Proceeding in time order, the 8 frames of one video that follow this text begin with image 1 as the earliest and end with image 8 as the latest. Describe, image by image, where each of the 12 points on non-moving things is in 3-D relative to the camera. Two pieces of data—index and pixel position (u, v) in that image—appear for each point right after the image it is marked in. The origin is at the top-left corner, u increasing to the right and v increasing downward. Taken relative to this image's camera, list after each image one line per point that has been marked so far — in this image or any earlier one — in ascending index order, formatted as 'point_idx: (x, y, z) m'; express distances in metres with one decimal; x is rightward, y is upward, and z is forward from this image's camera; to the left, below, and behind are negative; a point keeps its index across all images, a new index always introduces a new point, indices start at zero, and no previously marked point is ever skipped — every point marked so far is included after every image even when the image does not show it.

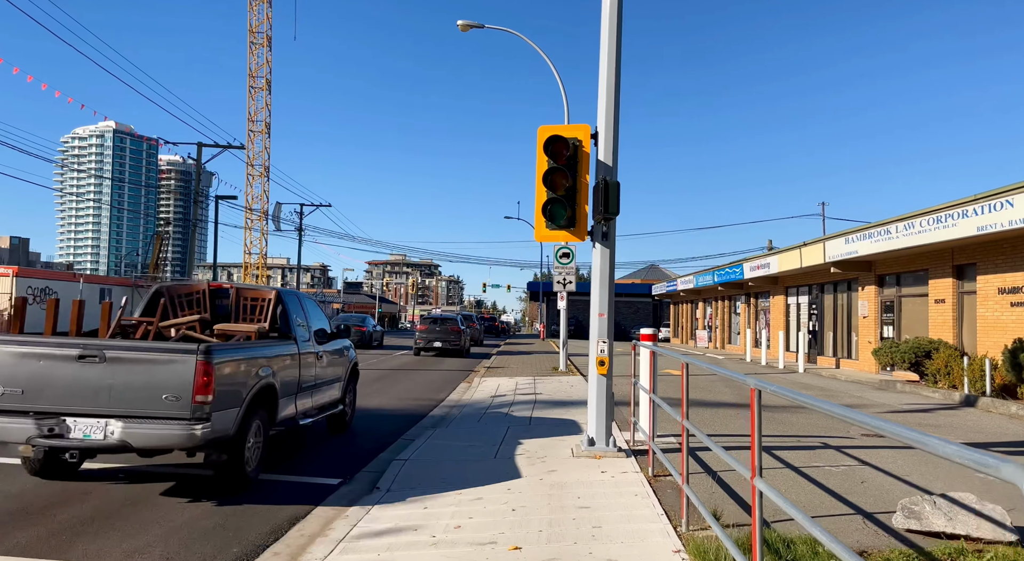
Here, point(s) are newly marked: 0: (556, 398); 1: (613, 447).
0: (+0.8, -2.2, +13.4) m
1: (+1.1, -1.9, +7.9) m
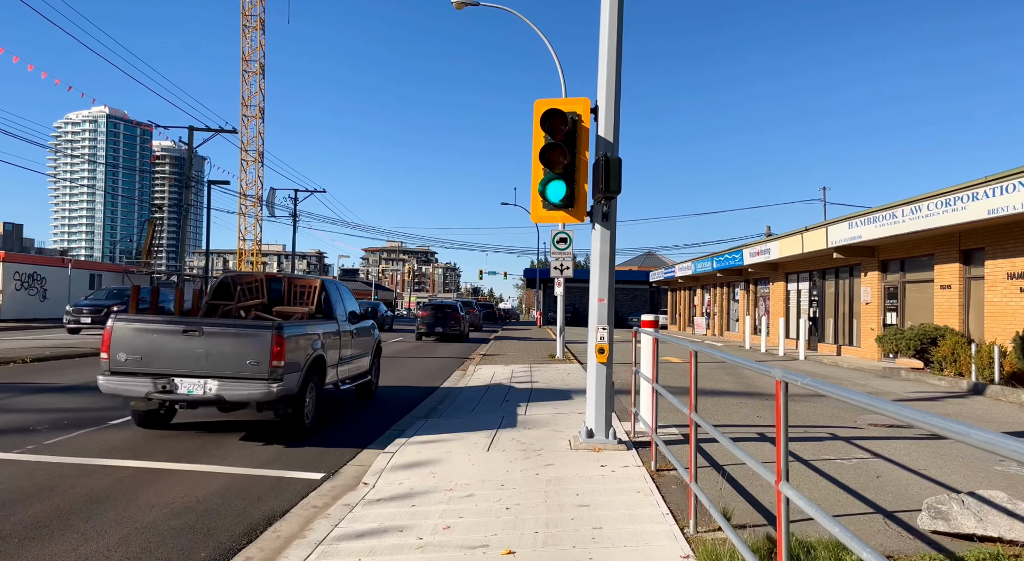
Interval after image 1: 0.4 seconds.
0: (+0.8, -1.9, +13.0) m
1: (+1.1, -1.7, +7.5) m
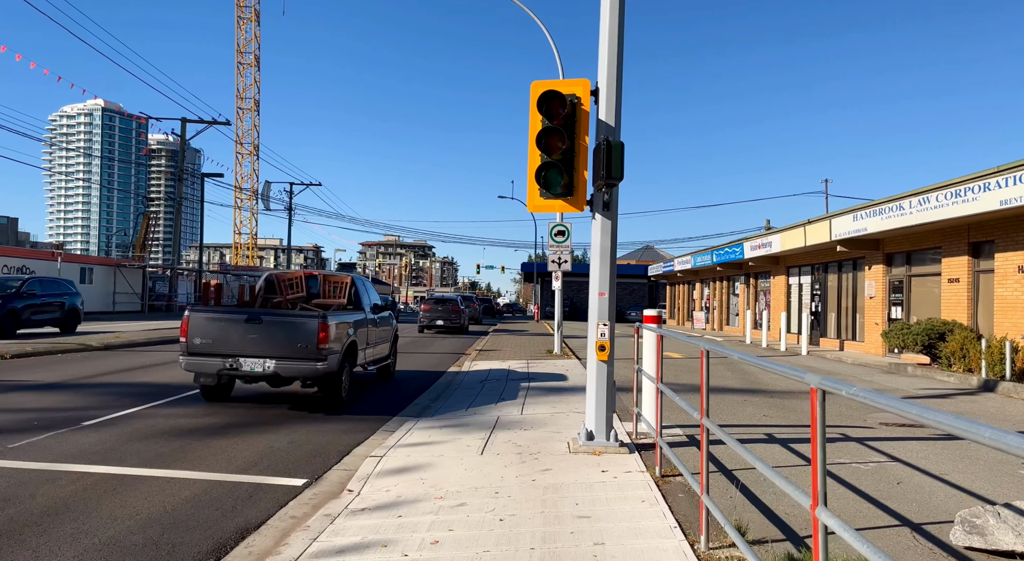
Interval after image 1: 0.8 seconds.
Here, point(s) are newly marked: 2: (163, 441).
0: (+0.7, -1.8, +12.5) m
1: (+1.0, -1.6, +7.1) m
2: (-3.8, -1.7, +7.5) m
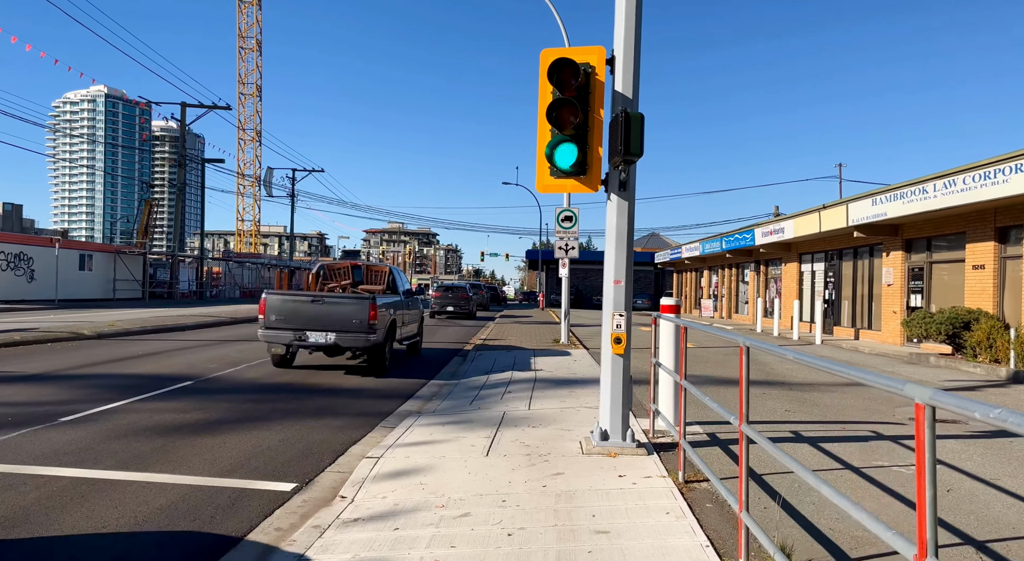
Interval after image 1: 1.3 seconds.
0: (+0.8, -1.6, +12.0) m
1: (+1.1, -1.5, +6.5) m
2: (-3.7, -1.6, +7.0) m
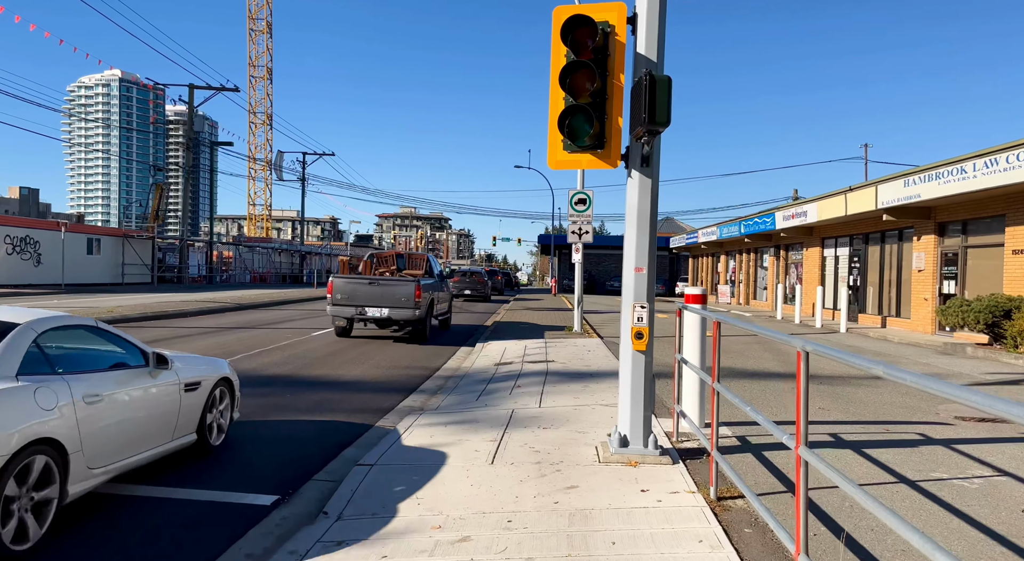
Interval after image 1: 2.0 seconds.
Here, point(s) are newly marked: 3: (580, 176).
0: (+1.0, -1.4, +11.3) m
1: (+1.2, -1.4, +5.8) m
2: (-3.6, -1.5, +6.4) m
3: (+1.8, +2.7, +18.1) m
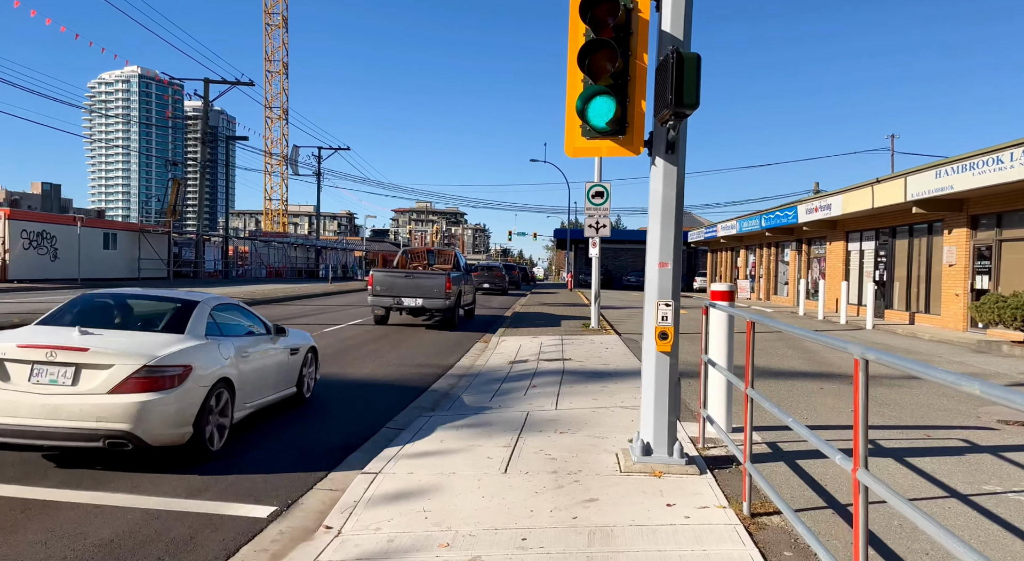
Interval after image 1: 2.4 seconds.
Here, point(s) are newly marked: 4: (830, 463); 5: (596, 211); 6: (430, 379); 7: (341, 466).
0: (+1.2, -1.3, +10.9) m
1: (+1.3, -1.4, +5.4) m
2: (-3.5, -1.4, +6.1) m
3: (+2.2, +2.8, +17.7) m
4: (+2.5, -1.4, +5.6) m
5: (+2.1, +1.7, +17.1) m
6: (-1.2, -1.4, +10.2) m
7: (-1.5, -1.6, +5.9) m
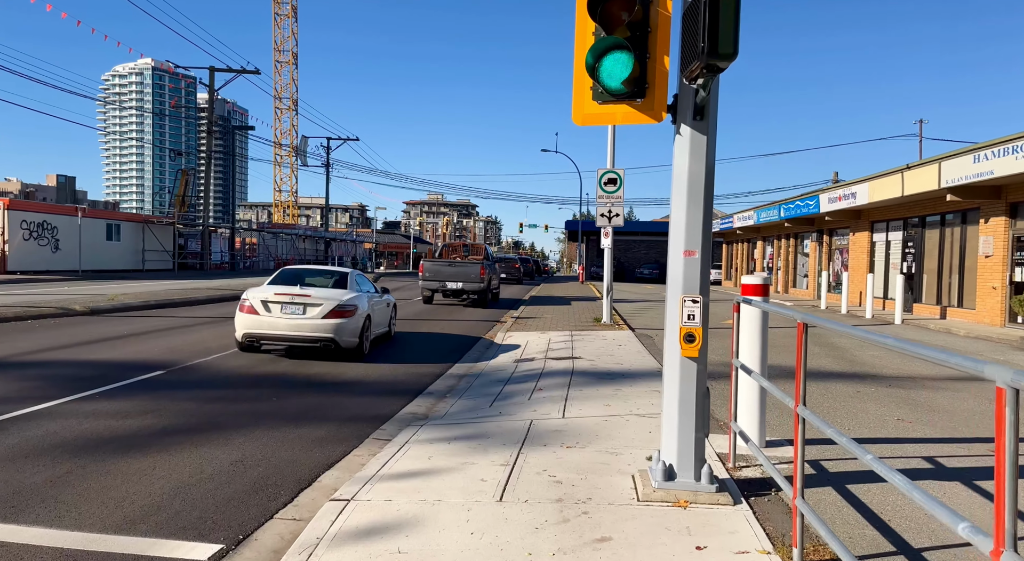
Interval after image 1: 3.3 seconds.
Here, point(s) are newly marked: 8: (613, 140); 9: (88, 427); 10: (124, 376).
0: (+1.3, -1.2, +10.0) m
1: (+1.3, -1.3, +4.5) m
2: (-3.5, -1.4, +5.3) m
3: (+2.3, +3.0, +16.7) m
4: (+2.5, -1.4, +4.7) m
5: (+2.2, +1.9, +16.2) m
6: (-1.1, -1.3, +9.3) m
7: (-1.5, -1.5, +5.1) m
8: (+2.5, +3.5, +17.4) m
9: (-3.7, -1.3, +6.2) m
10: (-4.6, -1.1, +8.4) m
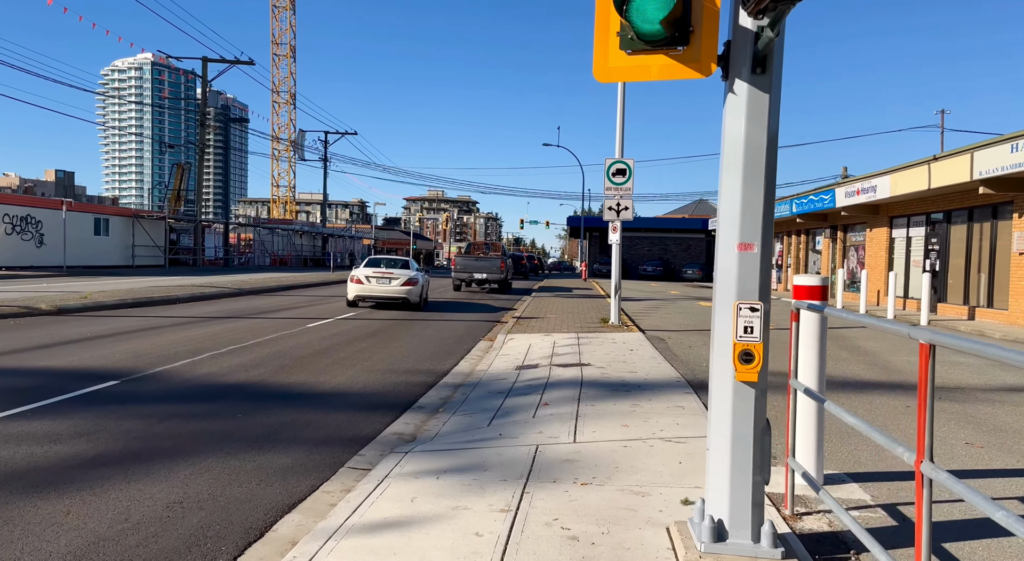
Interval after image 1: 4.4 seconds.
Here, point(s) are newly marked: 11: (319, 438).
0: (+1.3, -1.2, +9.0) m
1: (+1.3, -1.3, +3.5) m
2: (-3.5, -1.3, +4.3) m
3: (+2.4, +3.1, +15.7) m
4: (+2.5, -1.4, +3.6) m
5: (+2.3, +1.9, +15.2) m
6: (-1.1, -1.3, +8.3) m
7: (-1.4, -1.5, +4.1) m
8: (+2.6, +3.5, +16.3) m
9: (-3.7, -1.3, +5.2) m
10: (-4.6, -1.1, +7.4) m
11: (-1.7, -1.4, +6.2) m
